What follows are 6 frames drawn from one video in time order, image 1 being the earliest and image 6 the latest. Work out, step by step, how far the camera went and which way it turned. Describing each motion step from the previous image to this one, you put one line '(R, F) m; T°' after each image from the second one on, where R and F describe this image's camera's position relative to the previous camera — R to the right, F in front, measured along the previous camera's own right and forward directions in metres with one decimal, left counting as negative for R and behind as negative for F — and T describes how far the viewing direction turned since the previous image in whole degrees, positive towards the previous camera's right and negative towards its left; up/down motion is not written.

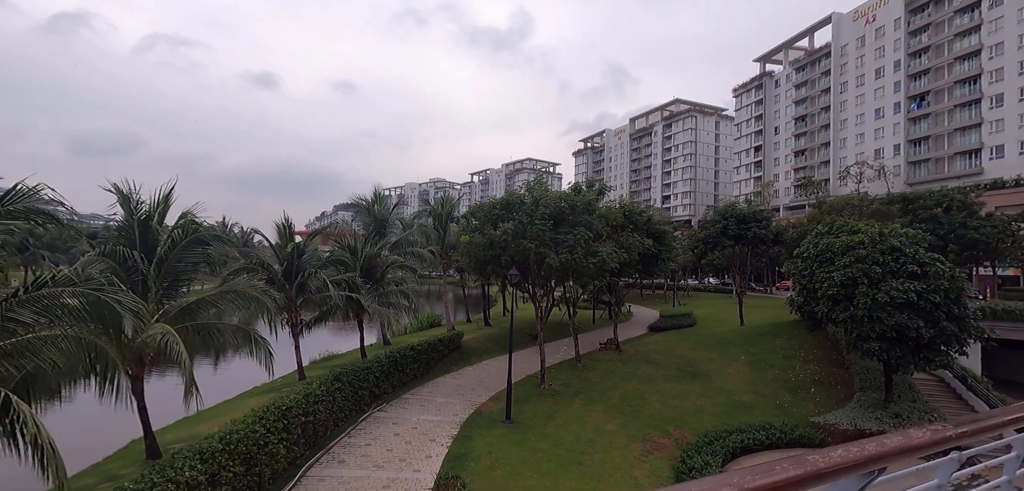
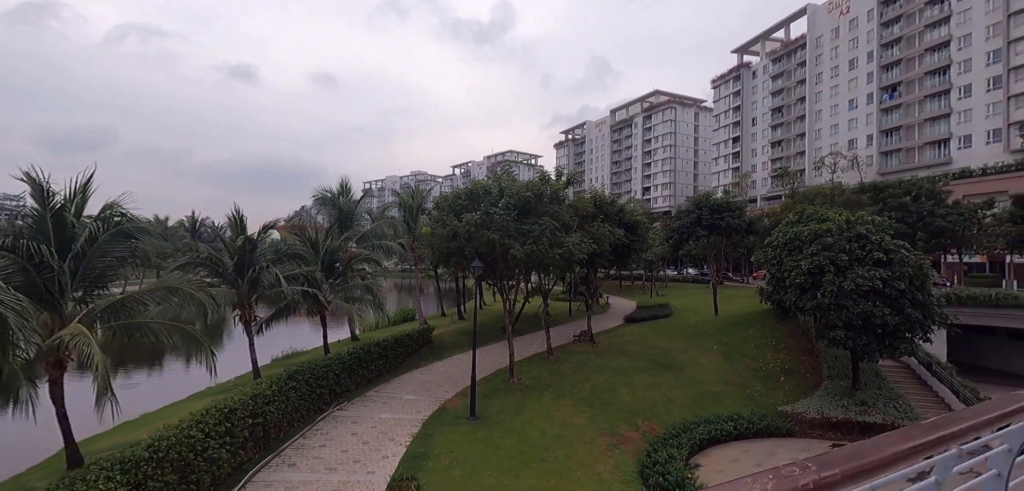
(+0.8, +0.5) m; +2°
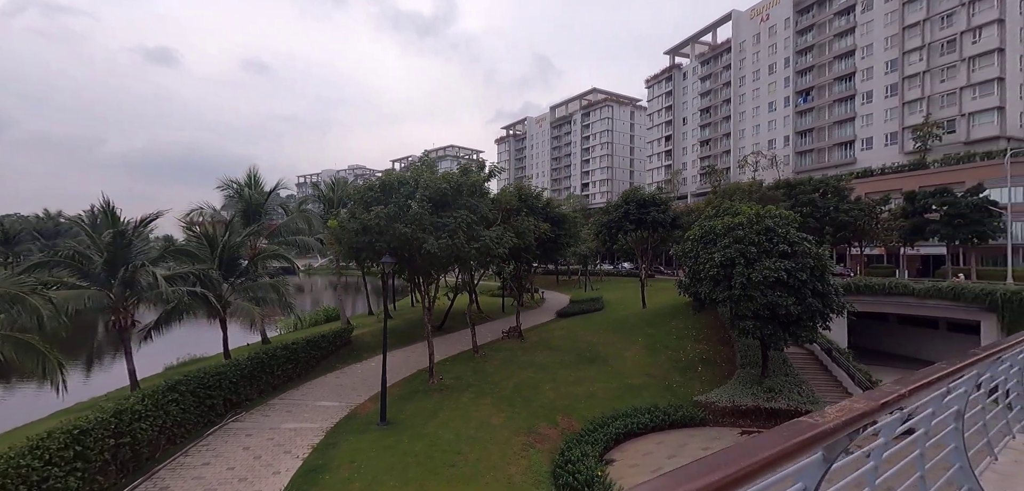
(+1.1, +0.6) m; +7°
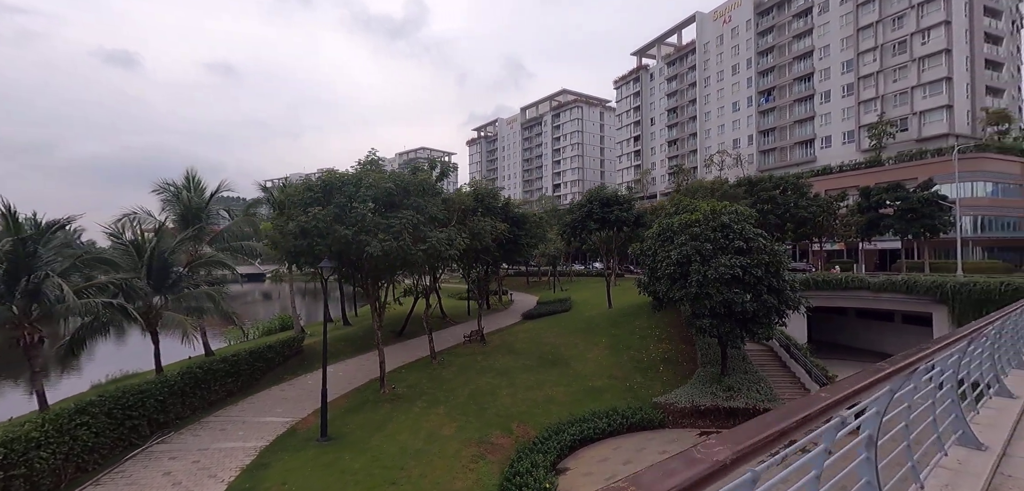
(+0.9, +0.6) m; +3°
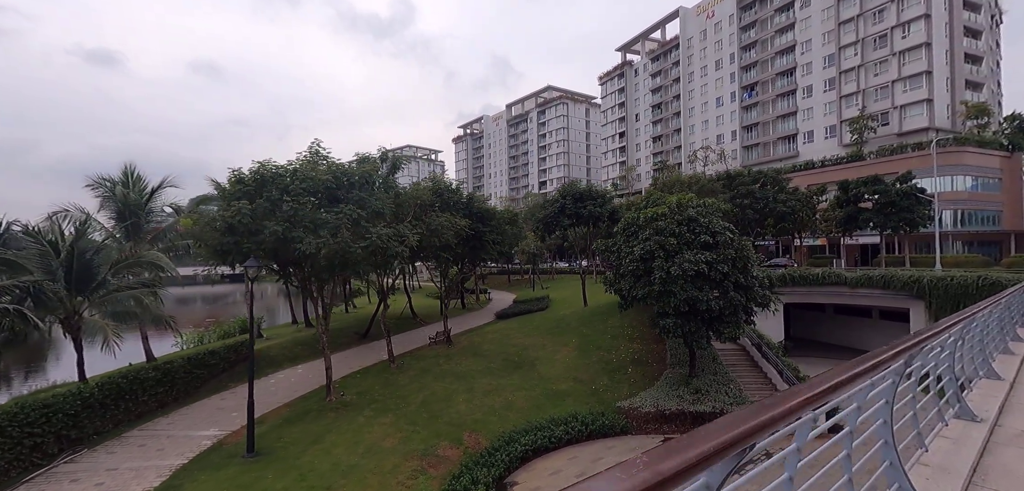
(+1.3, +1.0) m; +1°
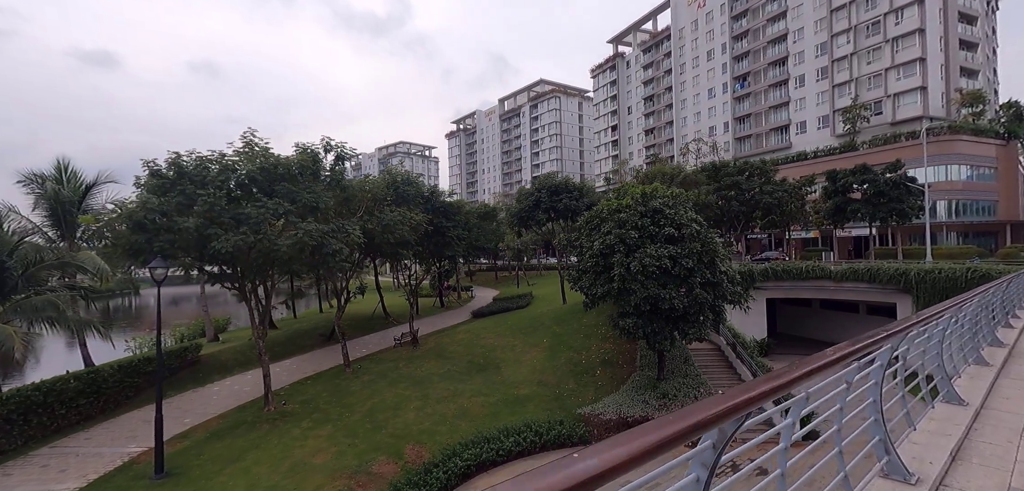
(+1.6, +1.1) m; 0°
